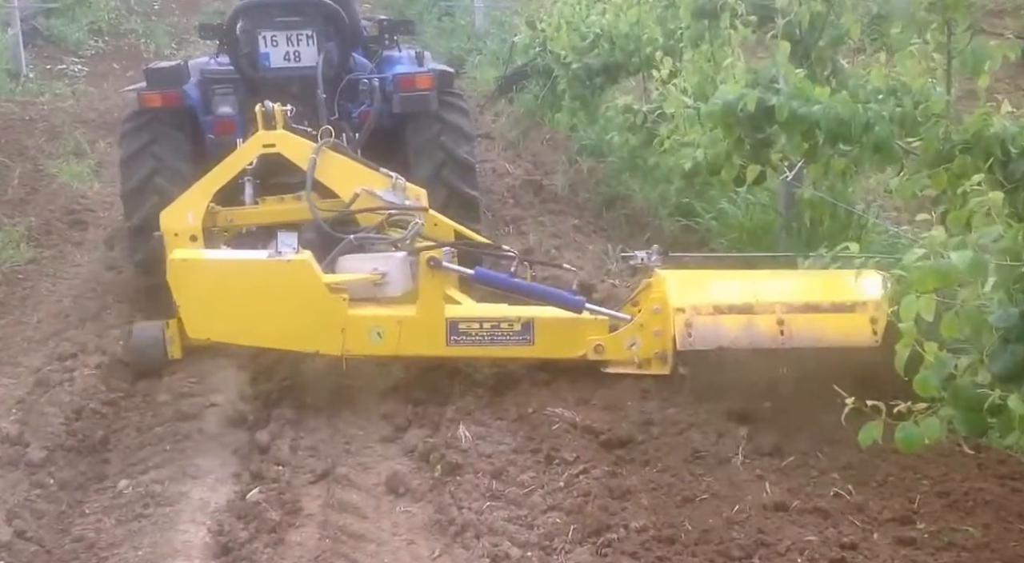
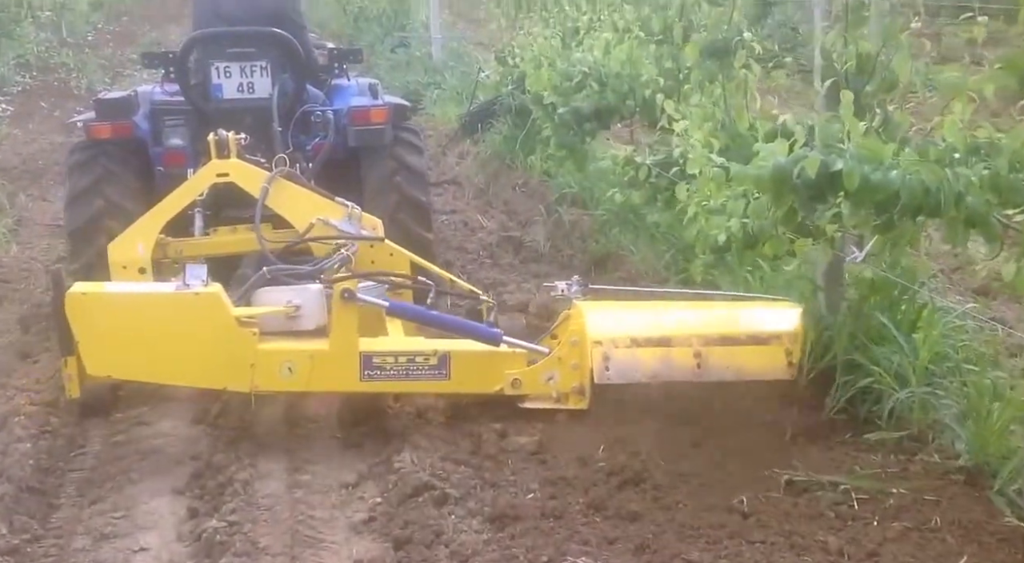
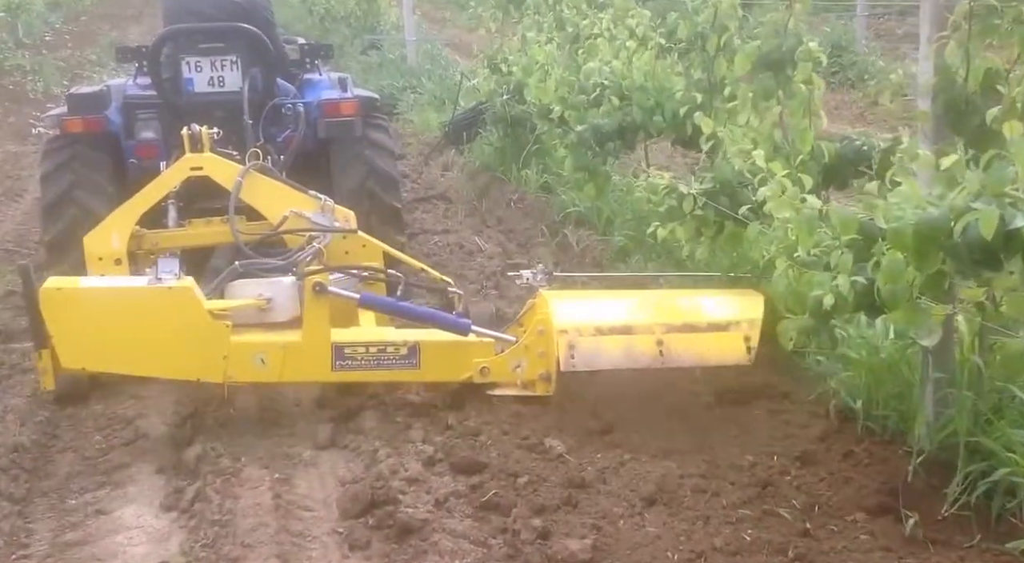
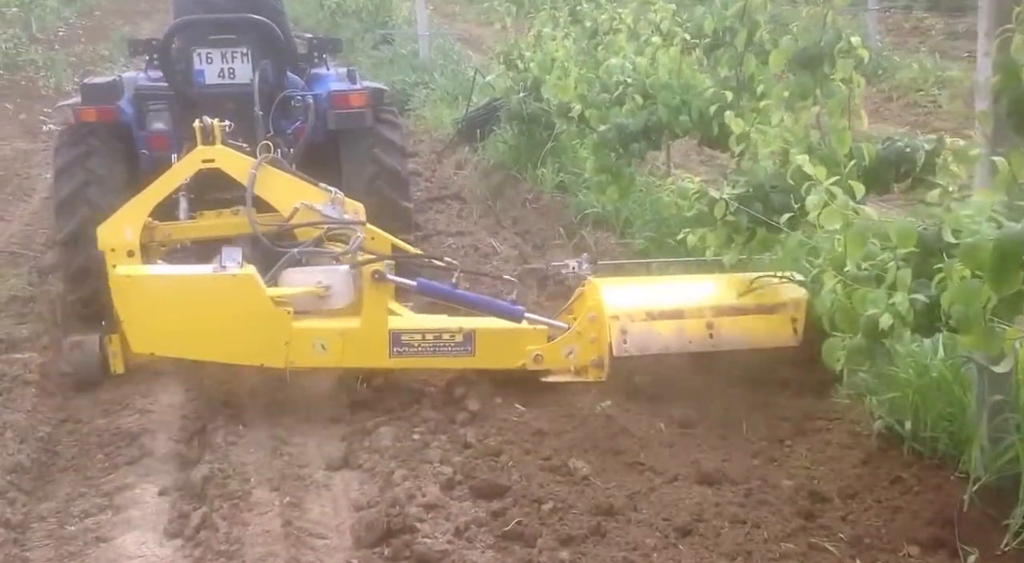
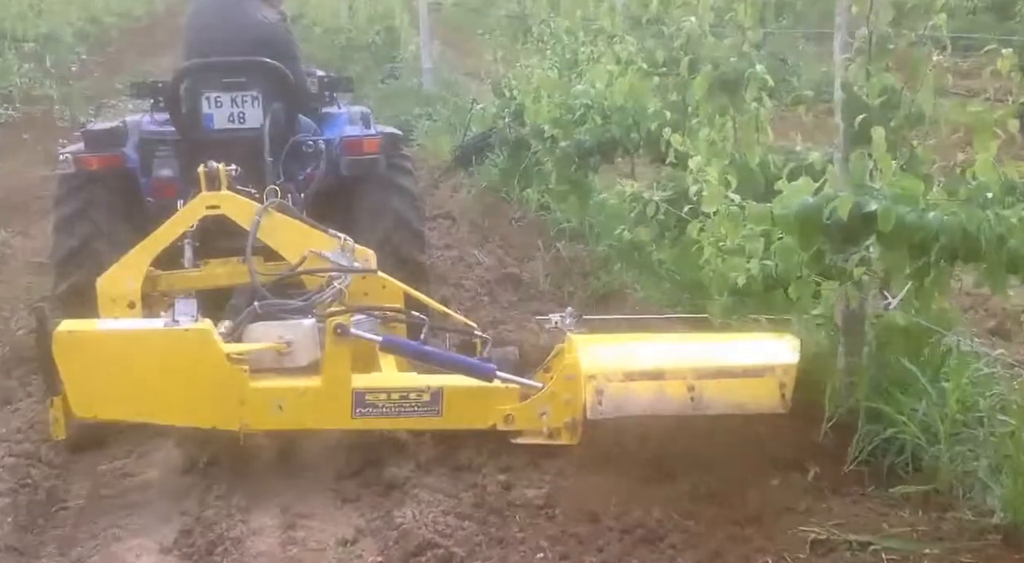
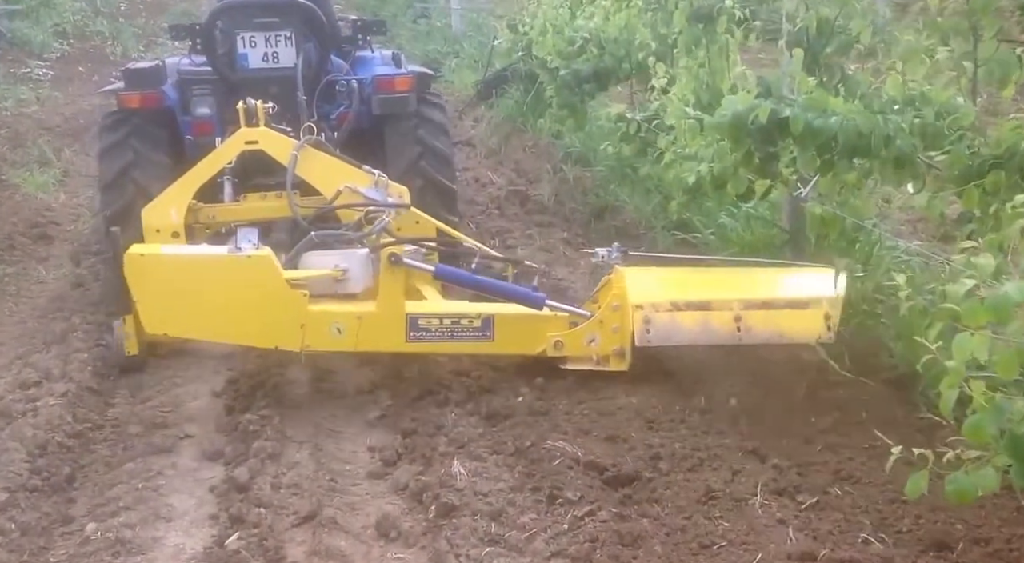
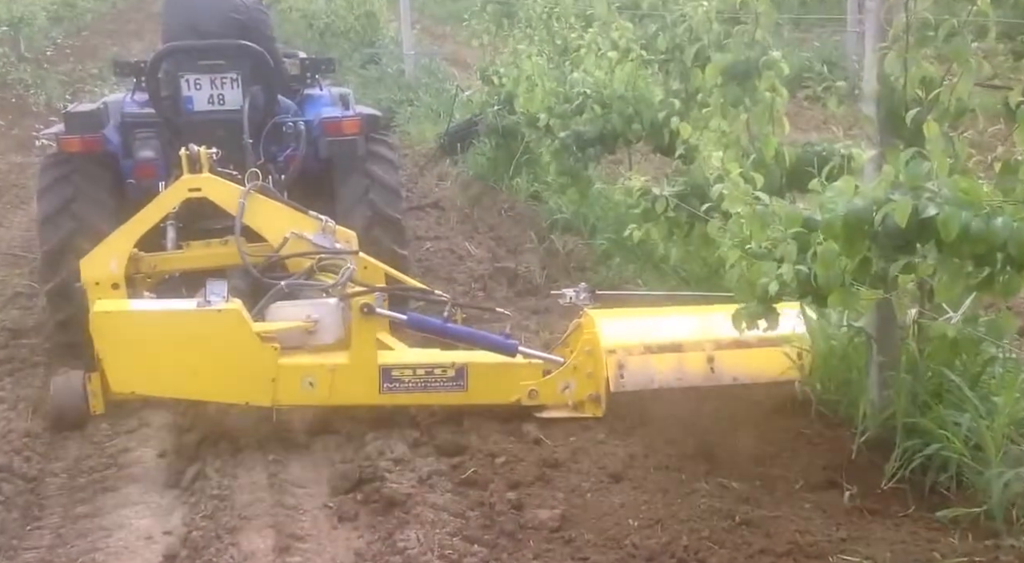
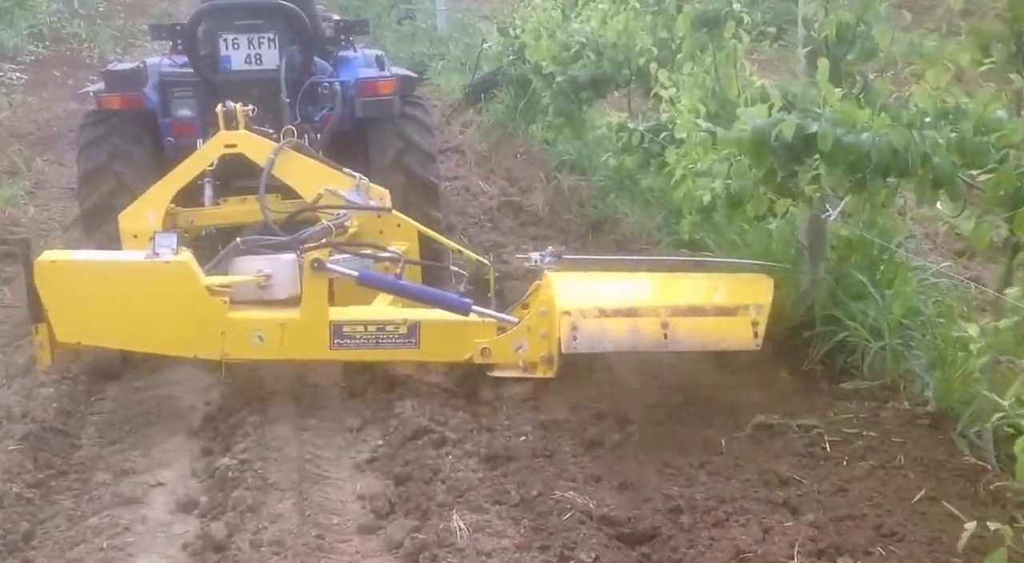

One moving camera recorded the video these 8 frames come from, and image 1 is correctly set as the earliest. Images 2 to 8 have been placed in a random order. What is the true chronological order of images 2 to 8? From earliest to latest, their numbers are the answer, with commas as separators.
6, 8, 2, 5, 7, 3, 4
